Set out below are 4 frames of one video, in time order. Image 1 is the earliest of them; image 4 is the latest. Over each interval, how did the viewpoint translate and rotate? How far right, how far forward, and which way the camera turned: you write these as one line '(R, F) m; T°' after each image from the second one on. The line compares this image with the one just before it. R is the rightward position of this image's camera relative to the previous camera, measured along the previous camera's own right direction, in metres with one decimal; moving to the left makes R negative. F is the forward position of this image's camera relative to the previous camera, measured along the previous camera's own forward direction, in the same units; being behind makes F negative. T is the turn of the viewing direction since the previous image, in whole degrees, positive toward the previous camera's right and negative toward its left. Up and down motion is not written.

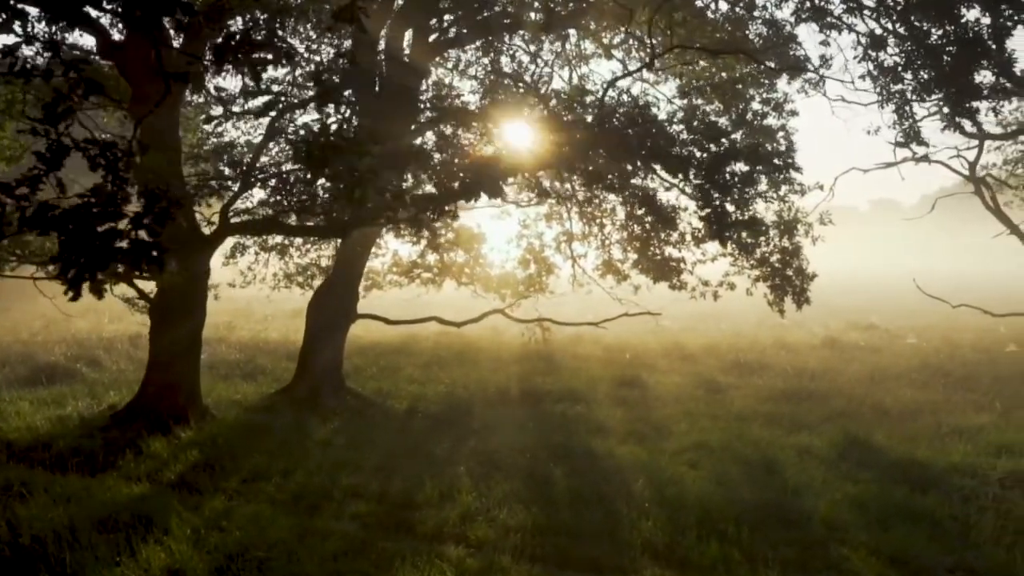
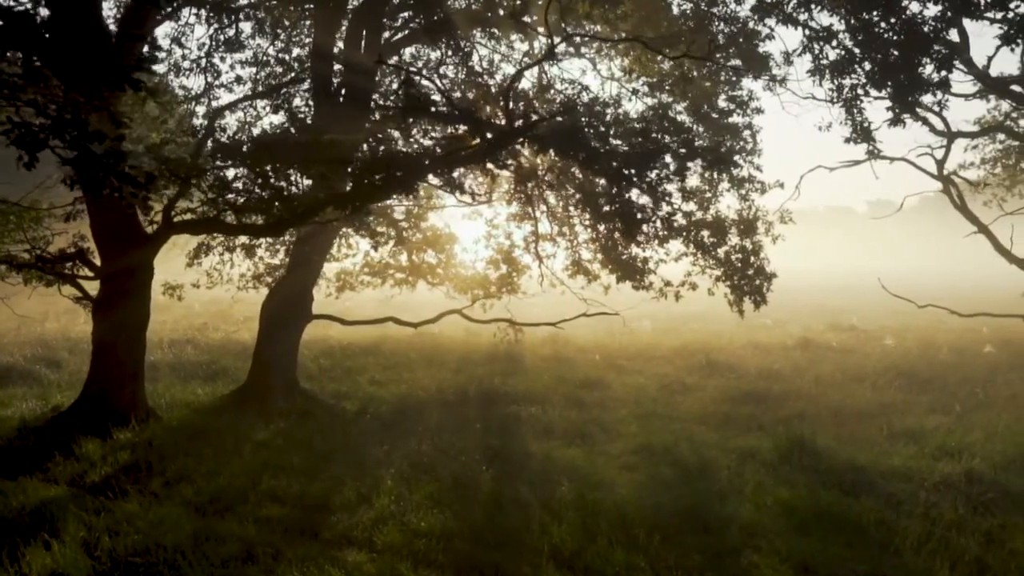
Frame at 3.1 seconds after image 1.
(+0.9, +0.2) m; -1°
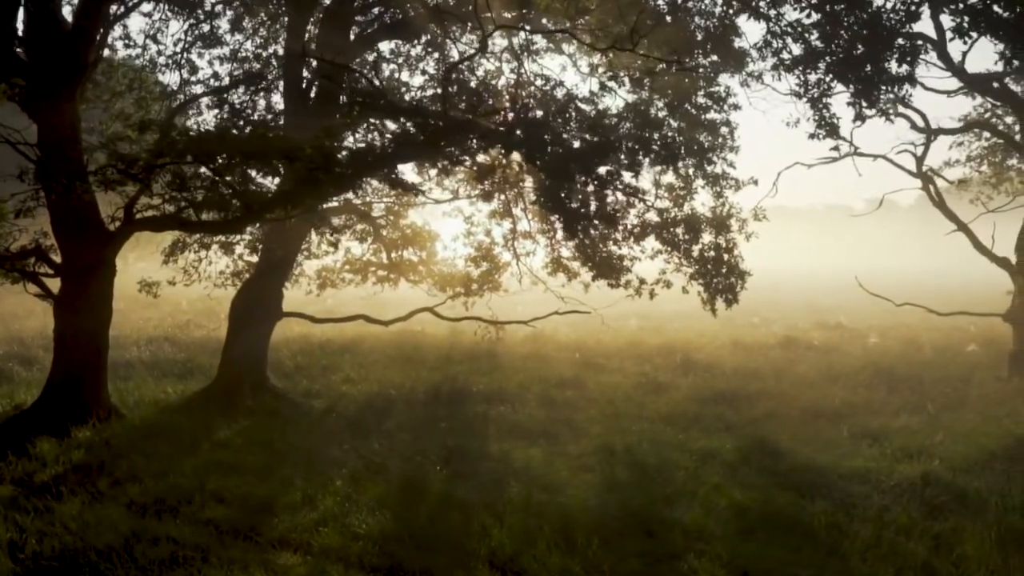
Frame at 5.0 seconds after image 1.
(+0.6, +0.1) m; 0°
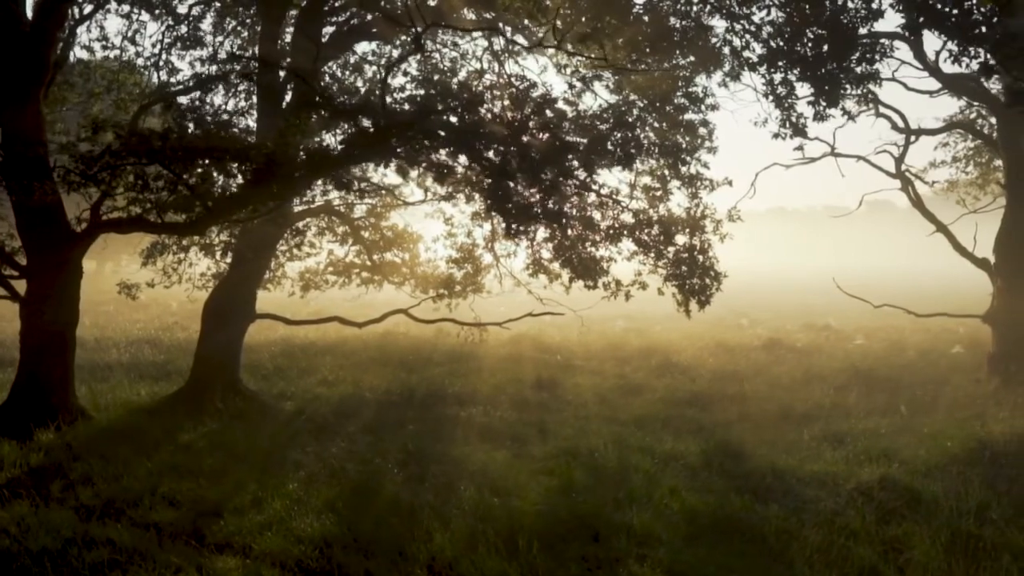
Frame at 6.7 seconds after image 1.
(+0.5, +0.1) m; 0°
